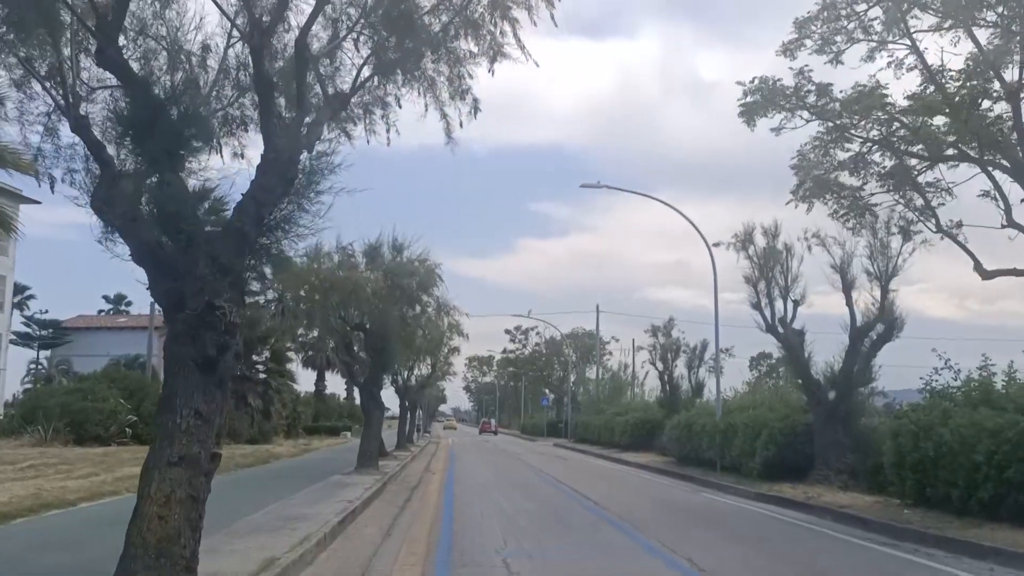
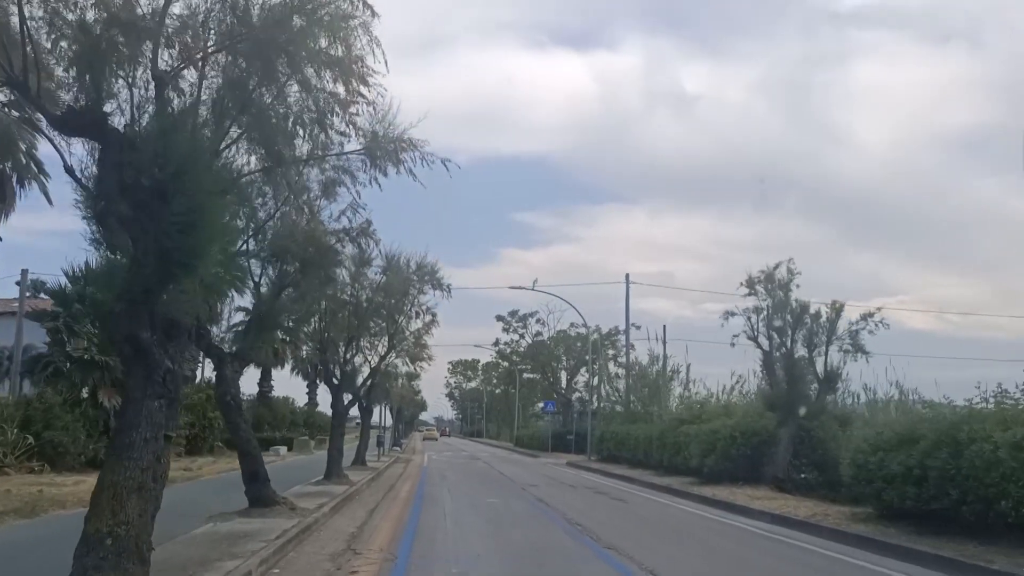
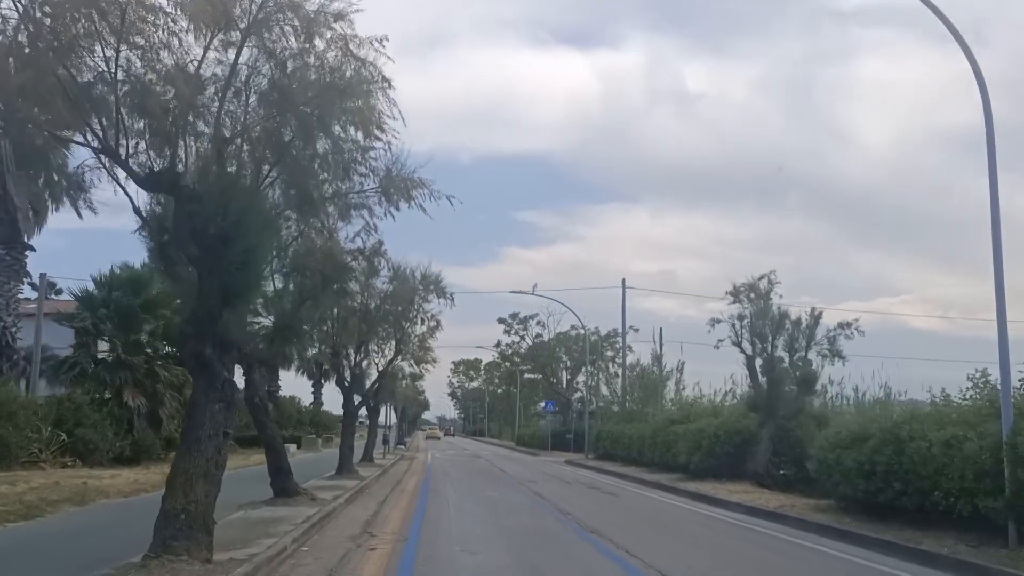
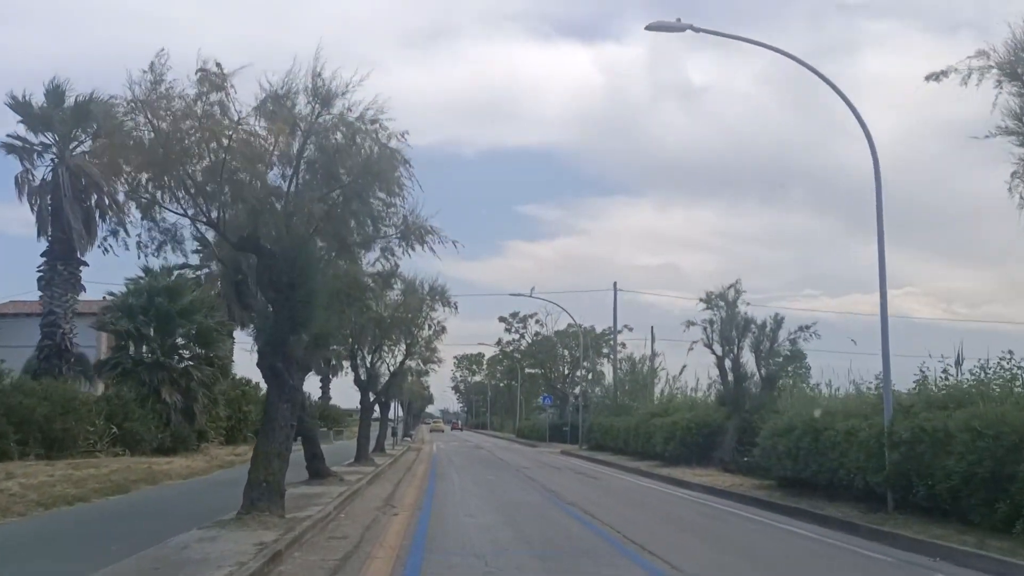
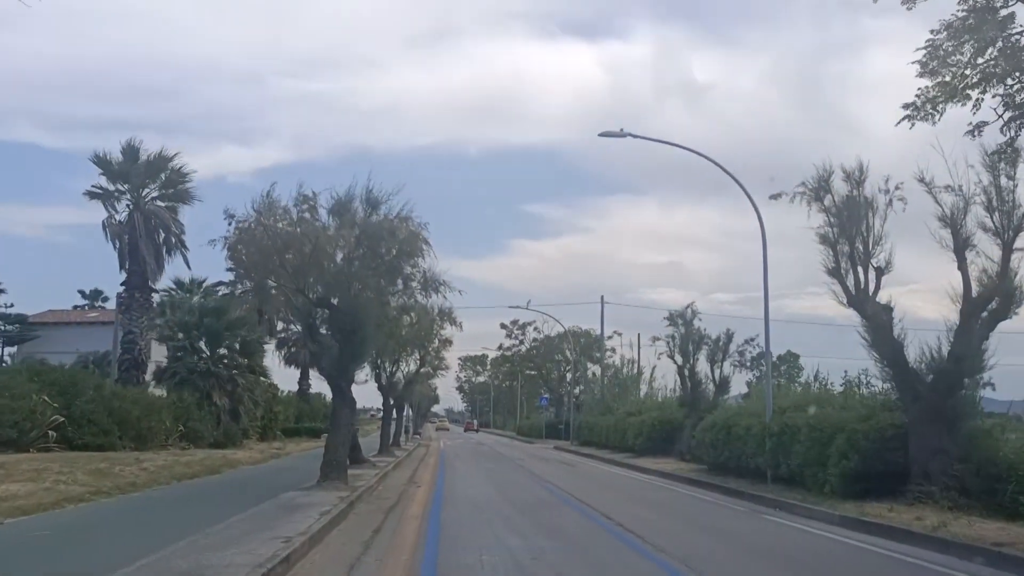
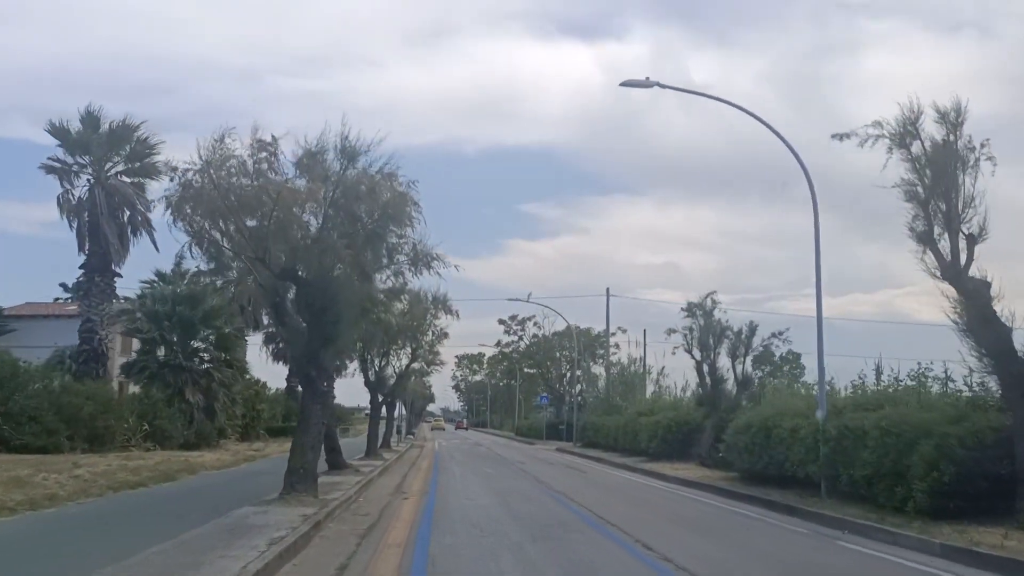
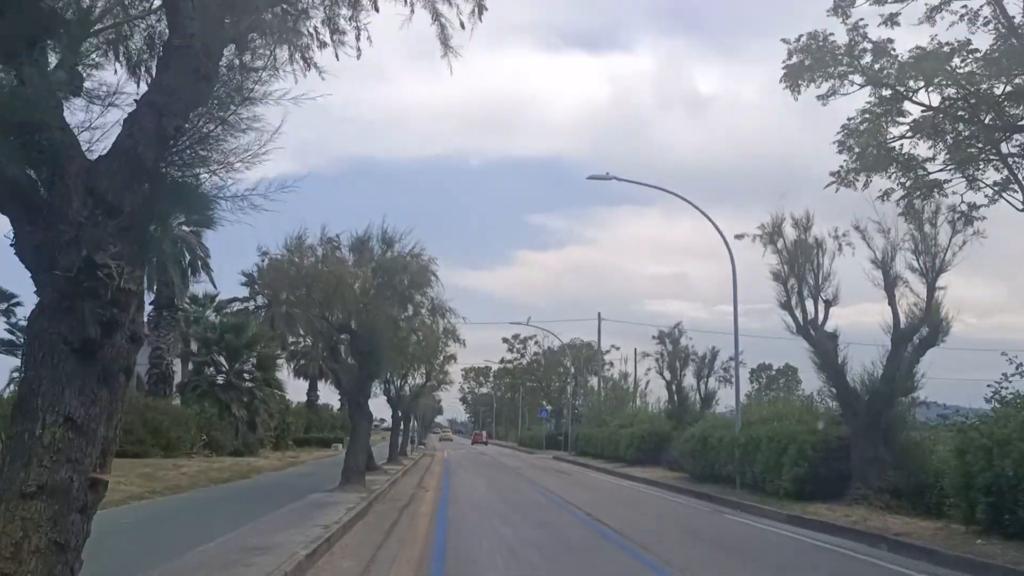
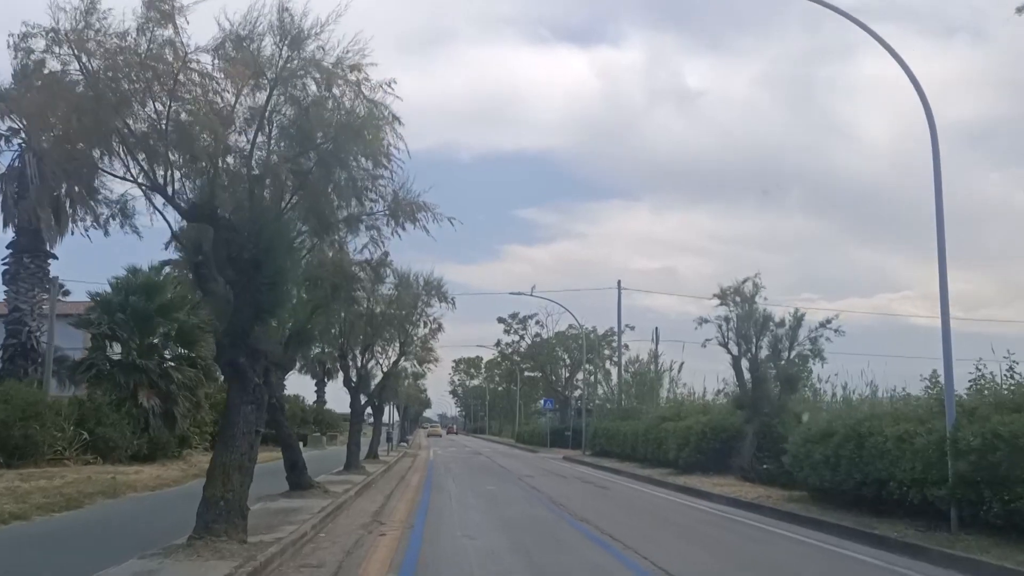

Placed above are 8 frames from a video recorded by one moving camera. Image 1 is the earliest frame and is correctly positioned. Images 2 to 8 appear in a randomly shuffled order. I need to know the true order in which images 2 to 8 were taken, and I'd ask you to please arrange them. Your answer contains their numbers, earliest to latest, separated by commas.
7, 5, 6, 4, 8, 3, 2
